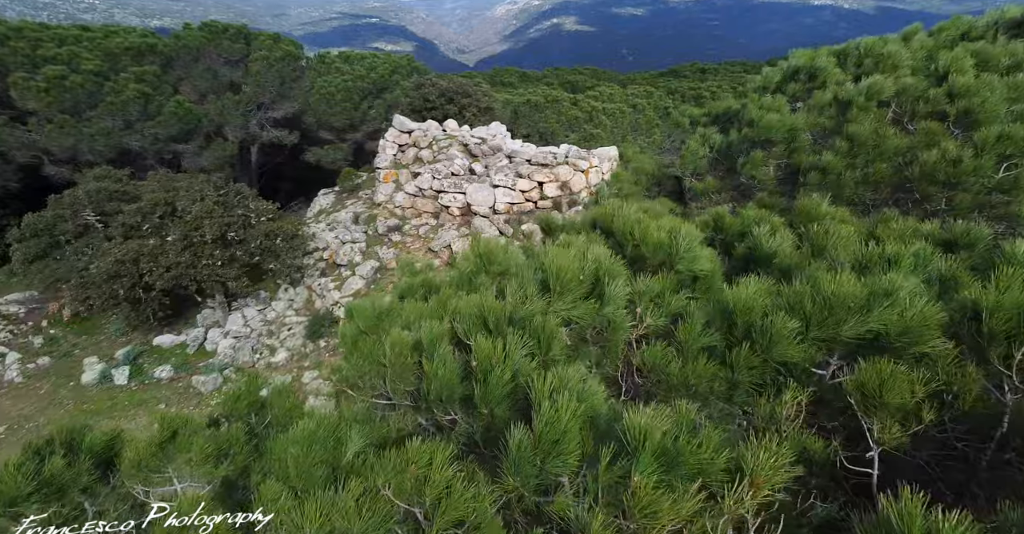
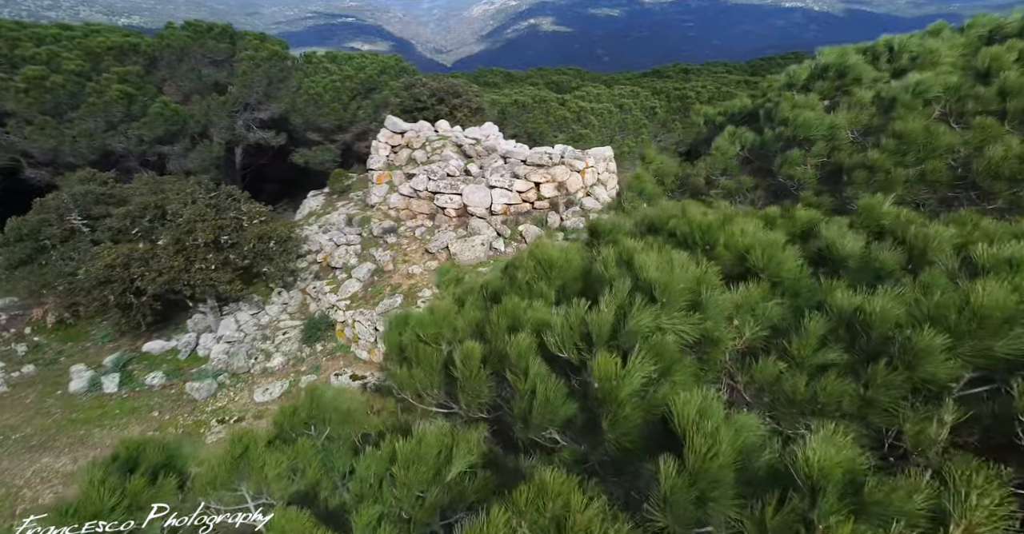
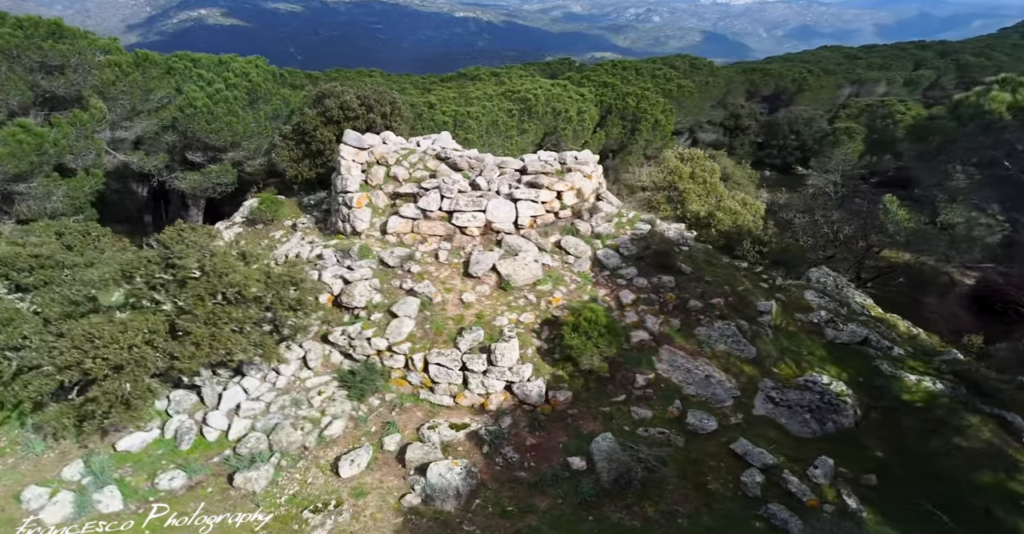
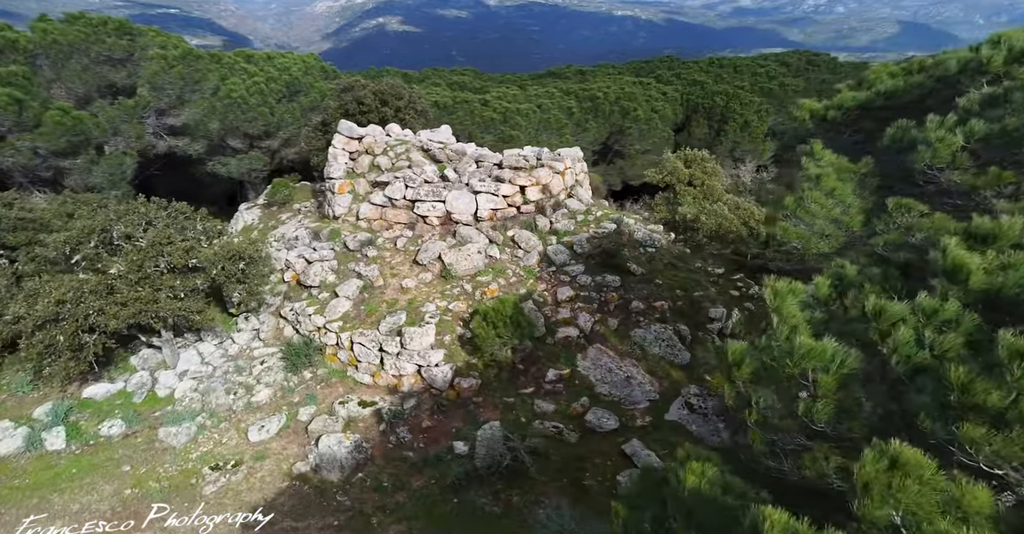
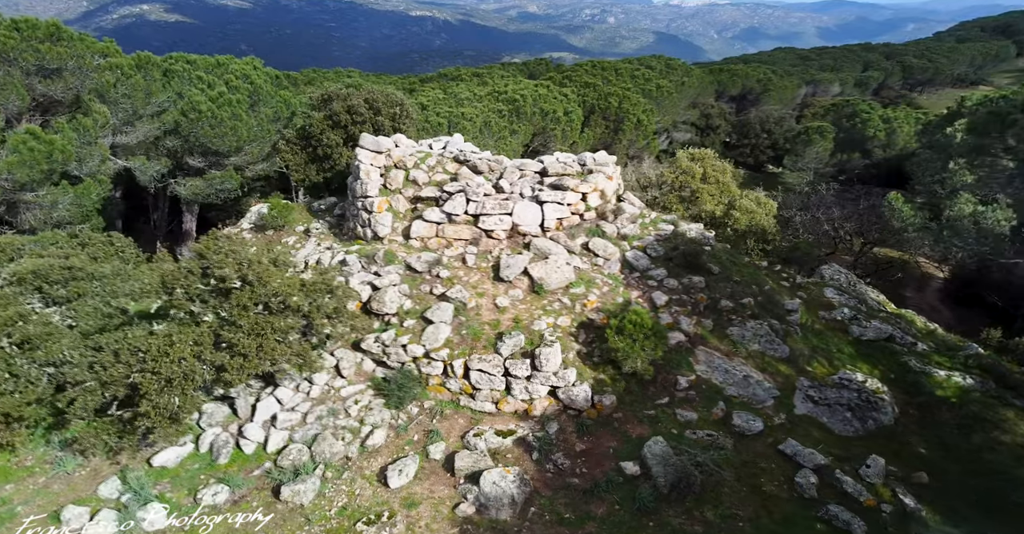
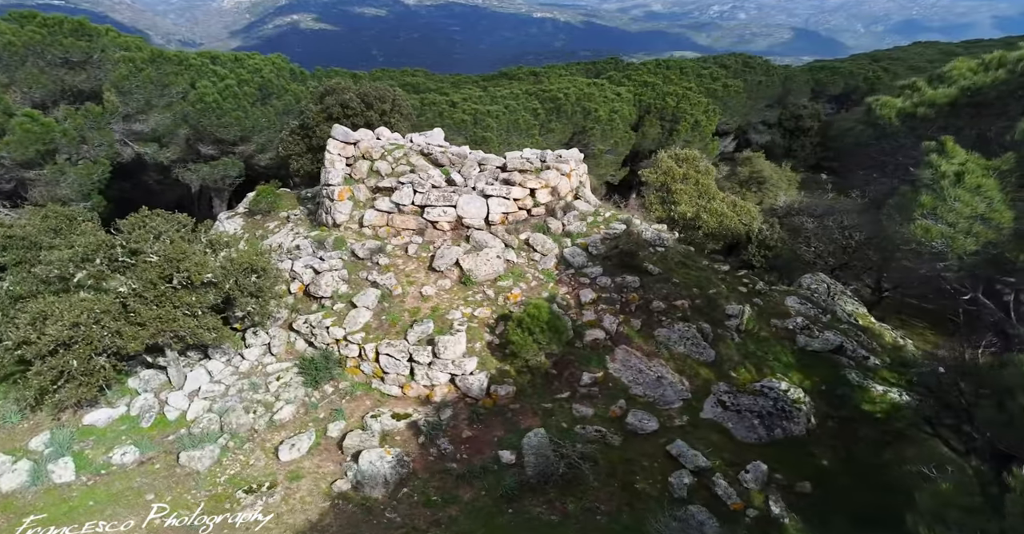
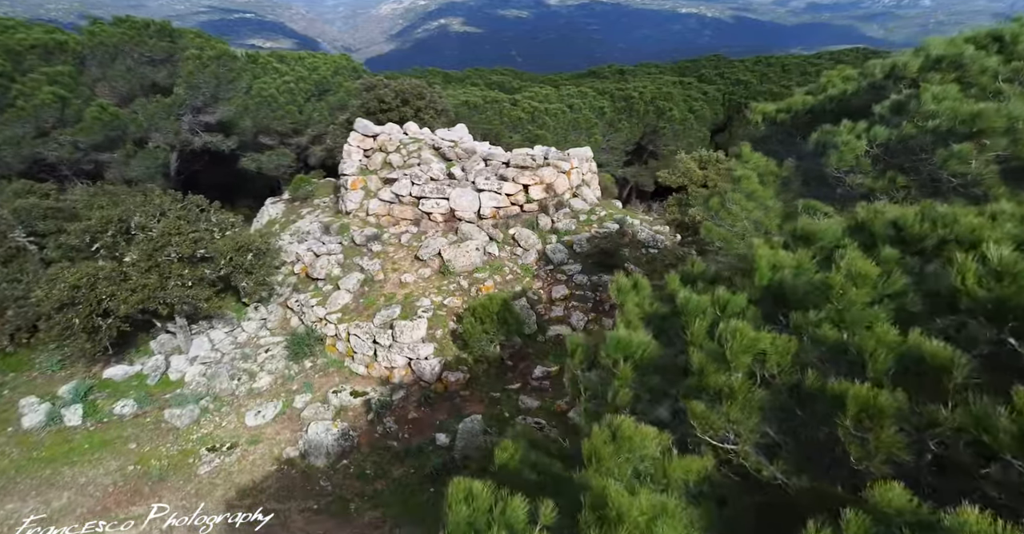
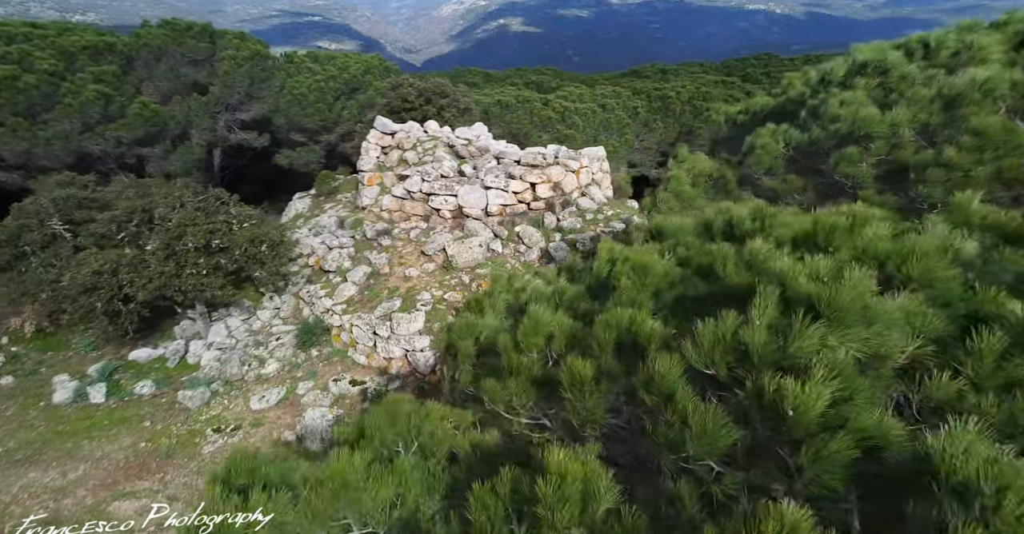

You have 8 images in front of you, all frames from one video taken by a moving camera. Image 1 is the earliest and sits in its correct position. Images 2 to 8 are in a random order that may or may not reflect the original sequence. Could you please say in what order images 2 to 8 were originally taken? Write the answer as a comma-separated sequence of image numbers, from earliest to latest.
2, 8, 7, 4, 6, 3, 5
